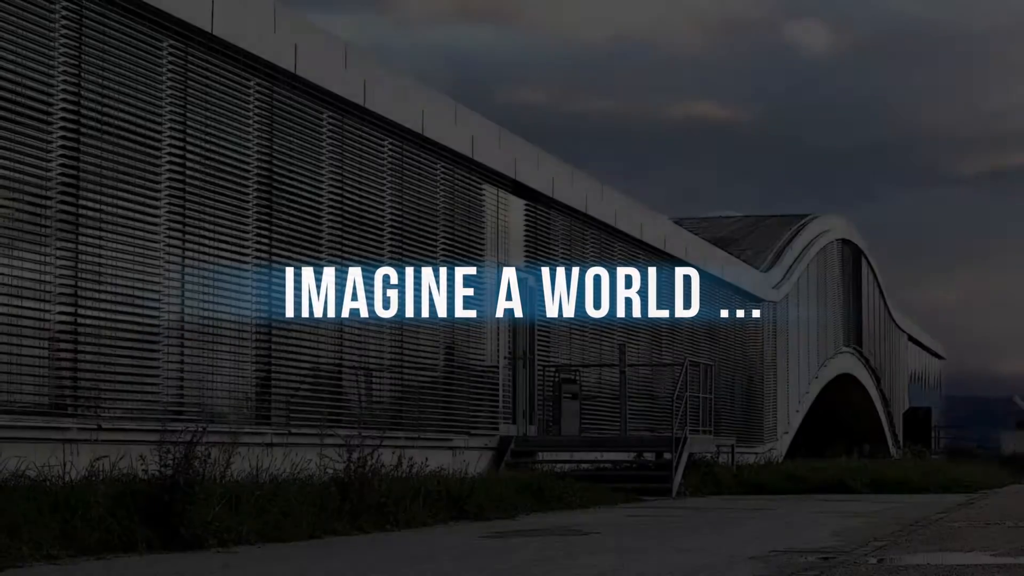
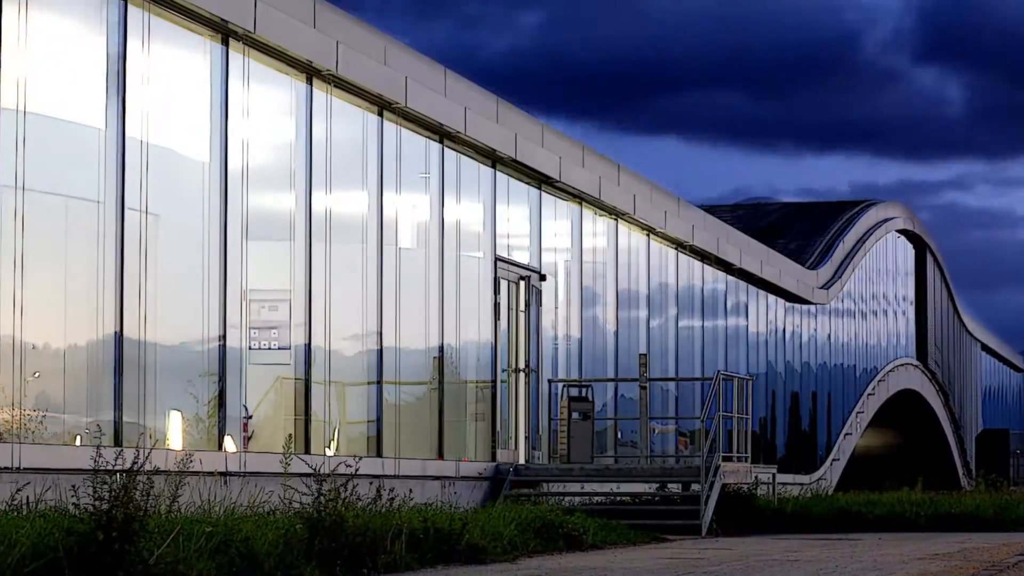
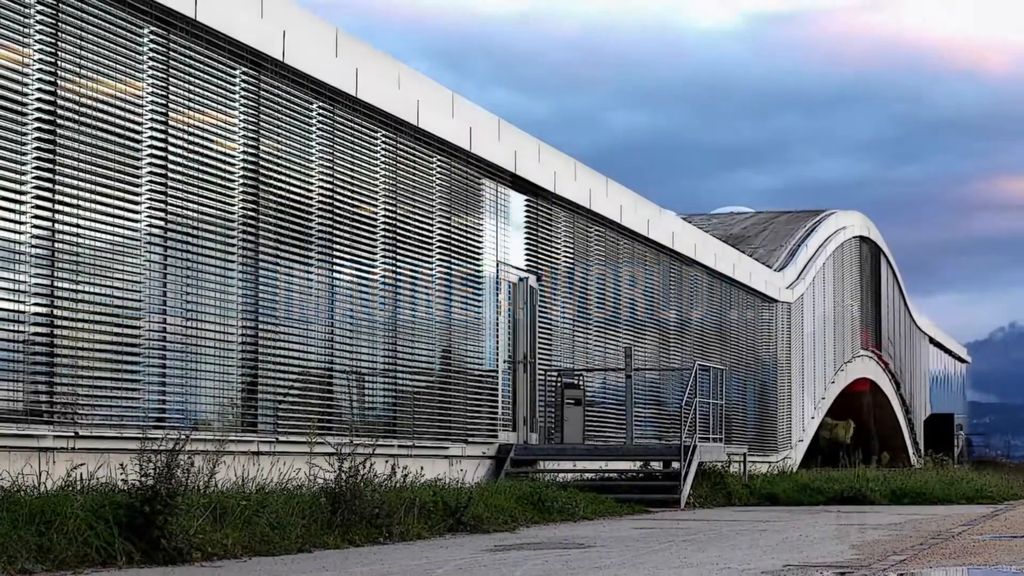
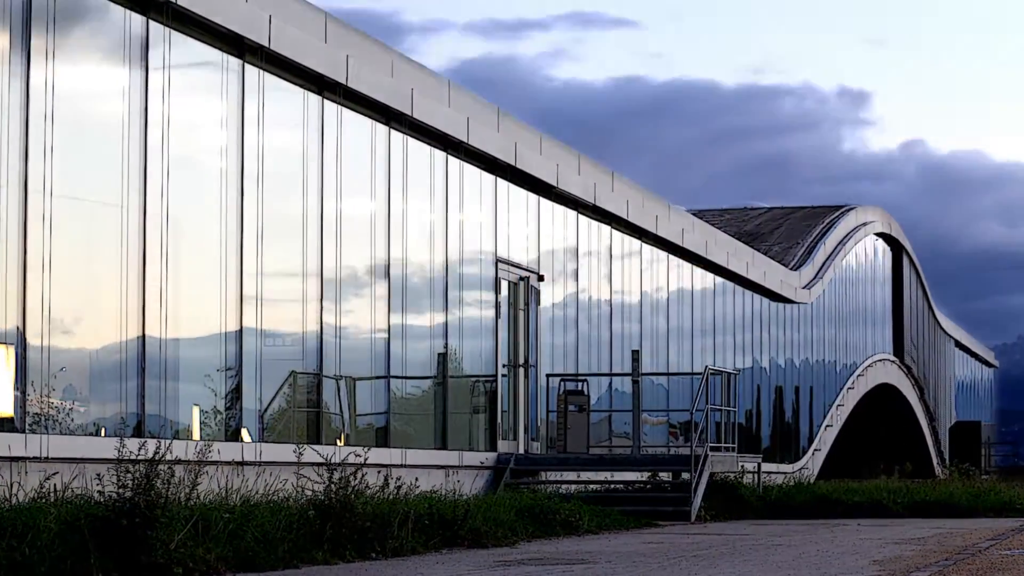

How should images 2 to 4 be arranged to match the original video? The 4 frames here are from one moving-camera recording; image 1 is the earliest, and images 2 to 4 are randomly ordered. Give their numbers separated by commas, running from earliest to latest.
3, 4, 2
